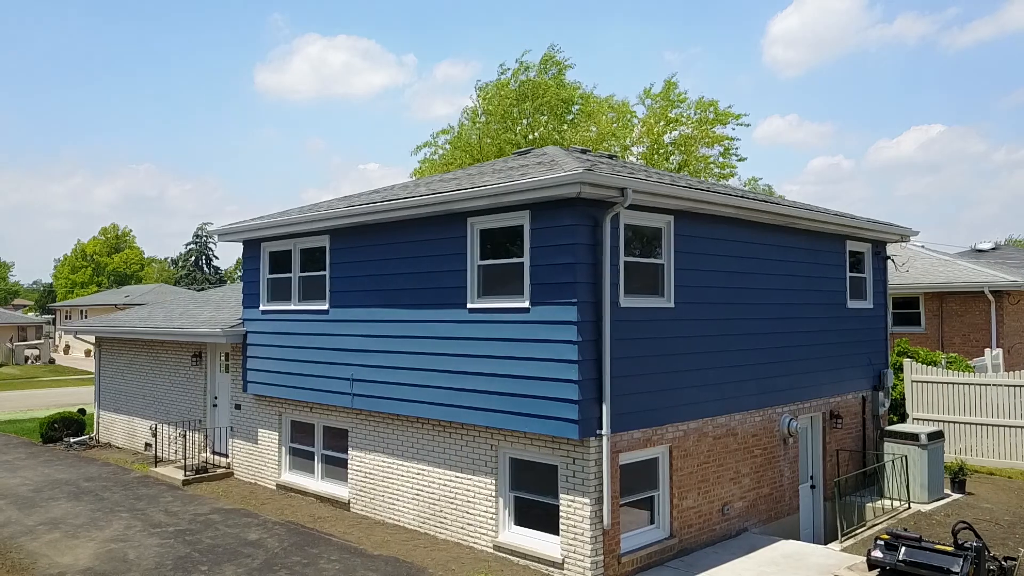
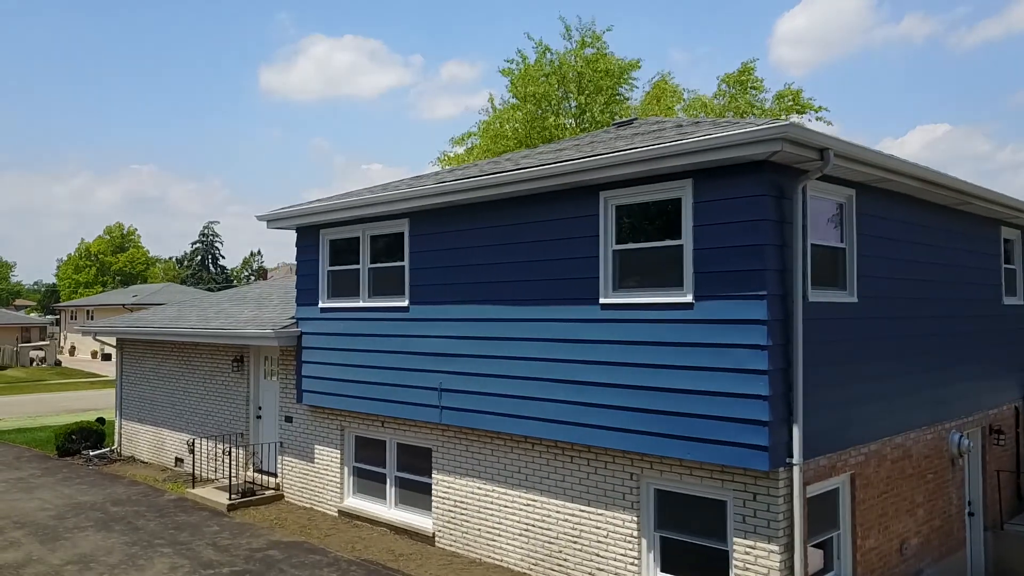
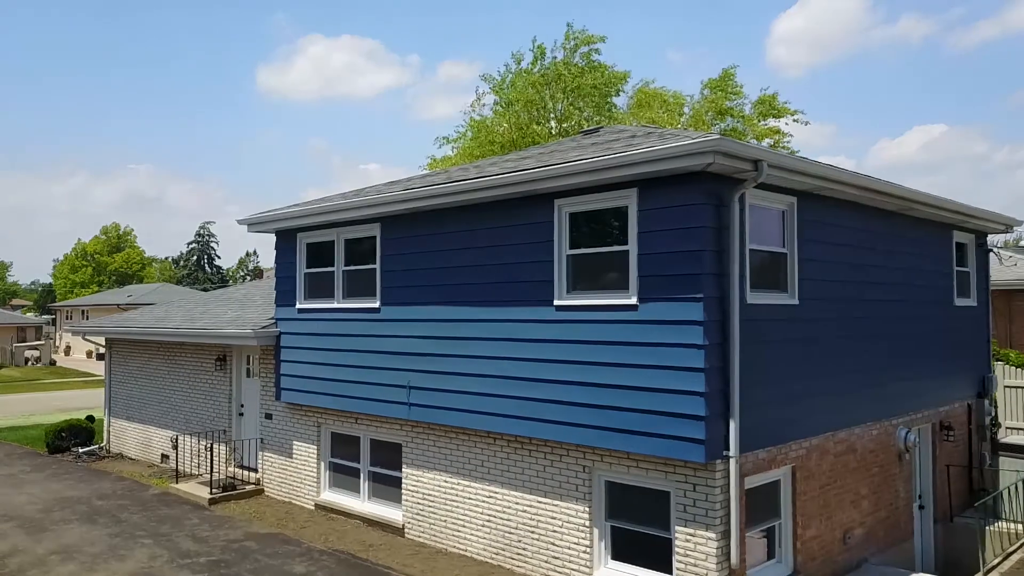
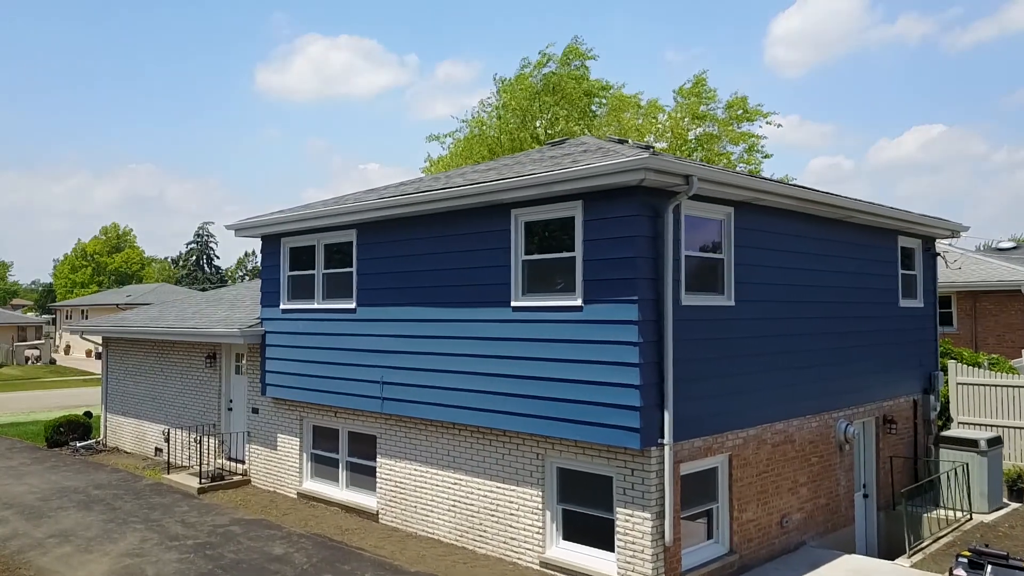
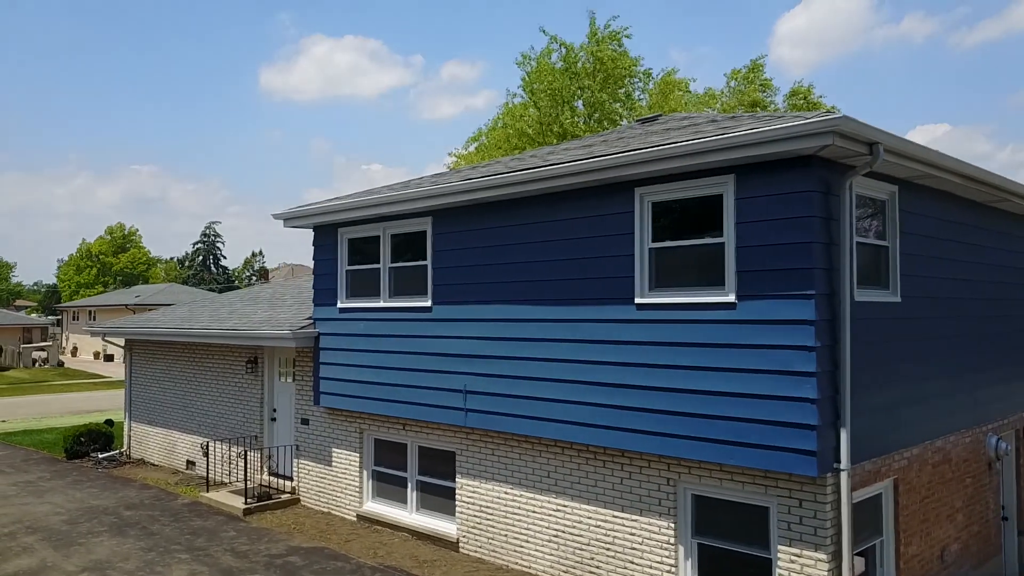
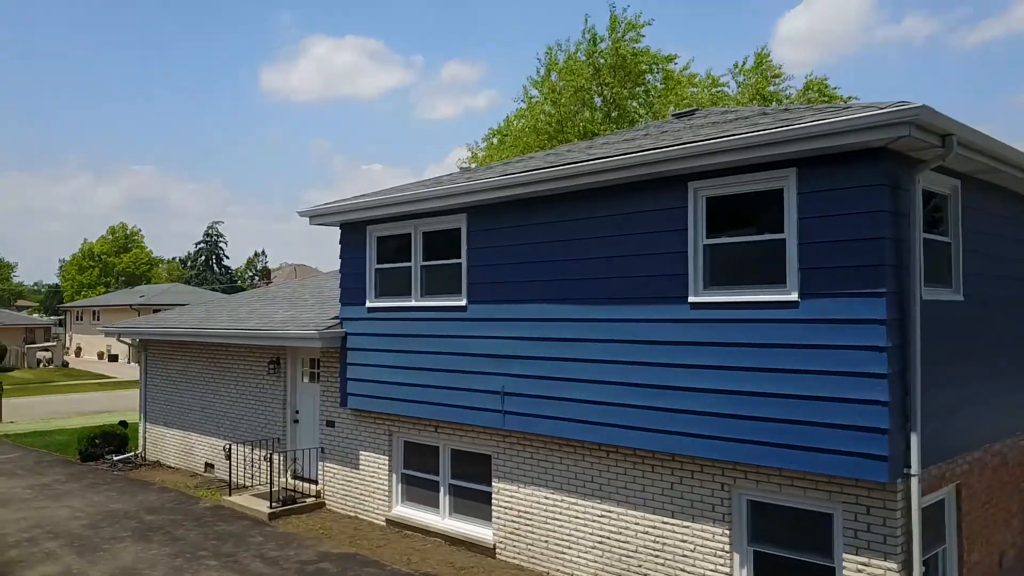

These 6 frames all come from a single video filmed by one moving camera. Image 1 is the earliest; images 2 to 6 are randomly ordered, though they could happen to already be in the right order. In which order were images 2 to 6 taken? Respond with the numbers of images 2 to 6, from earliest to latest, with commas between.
4, 3, 2, 5, 6
